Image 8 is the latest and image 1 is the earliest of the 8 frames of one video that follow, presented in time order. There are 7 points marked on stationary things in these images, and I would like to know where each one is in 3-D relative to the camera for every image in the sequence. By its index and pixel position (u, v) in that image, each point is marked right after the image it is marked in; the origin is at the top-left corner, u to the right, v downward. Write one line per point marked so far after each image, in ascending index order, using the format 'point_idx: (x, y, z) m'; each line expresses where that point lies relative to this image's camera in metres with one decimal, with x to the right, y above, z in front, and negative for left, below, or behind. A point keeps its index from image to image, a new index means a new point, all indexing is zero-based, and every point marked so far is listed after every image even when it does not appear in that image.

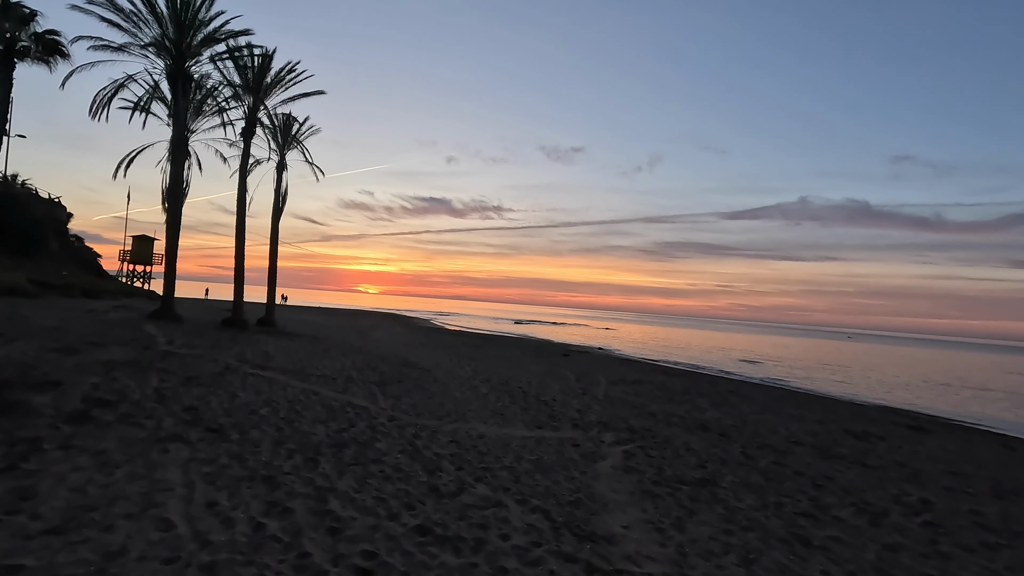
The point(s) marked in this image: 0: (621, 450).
0: (+1.6, -2.4, +8.6) m
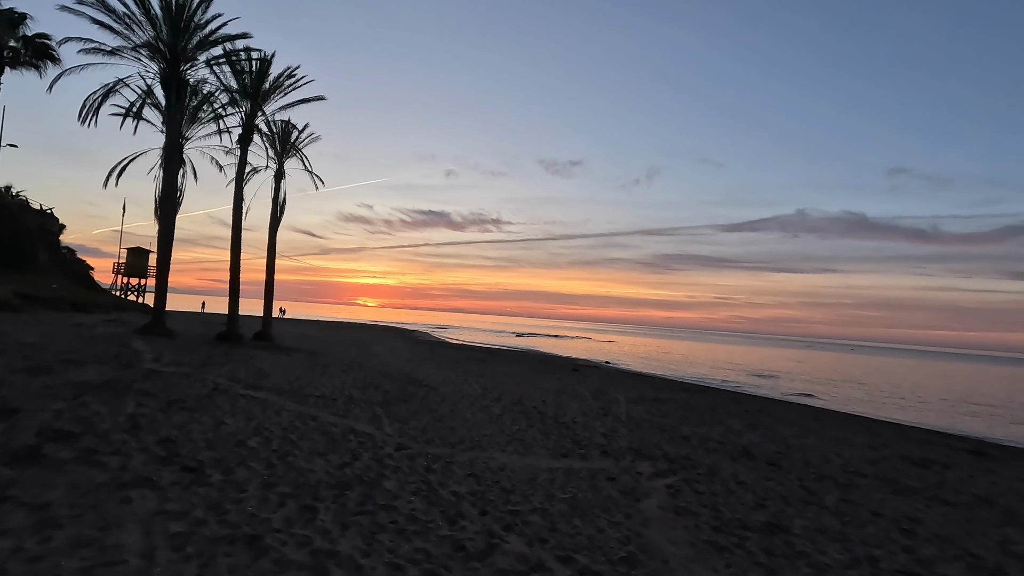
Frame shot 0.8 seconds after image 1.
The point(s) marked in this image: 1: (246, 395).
0: (+2.0, -2.5, +7.5) m
1: (-4.8, -1.9, +10.5) m
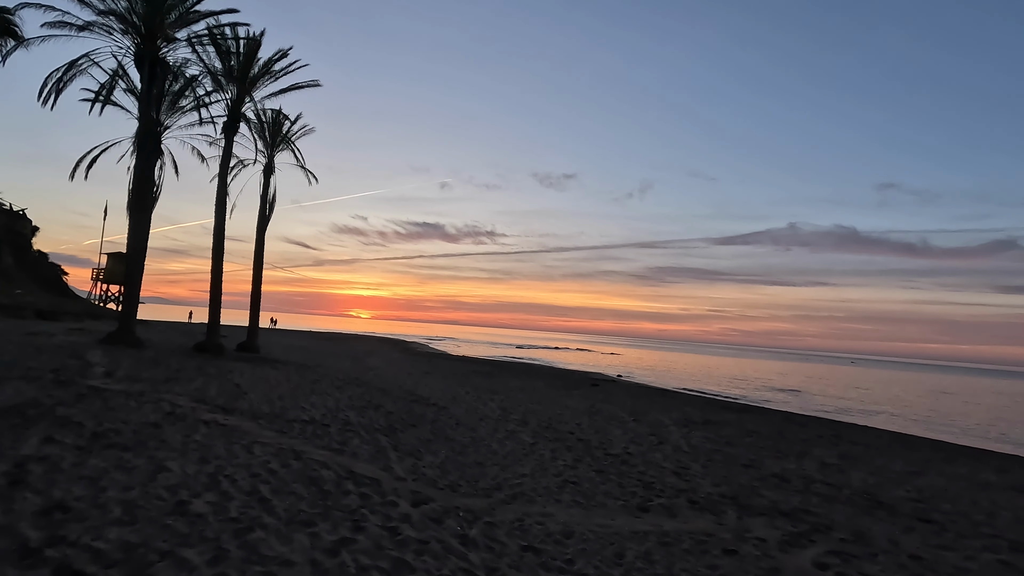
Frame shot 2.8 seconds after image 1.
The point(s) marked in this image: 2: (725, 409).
0: (+2.6, -2.4, +5.1) m
1: (-4.2, -1.8, +8.0) m
2: (+5.9, -3.3, +15.9) m
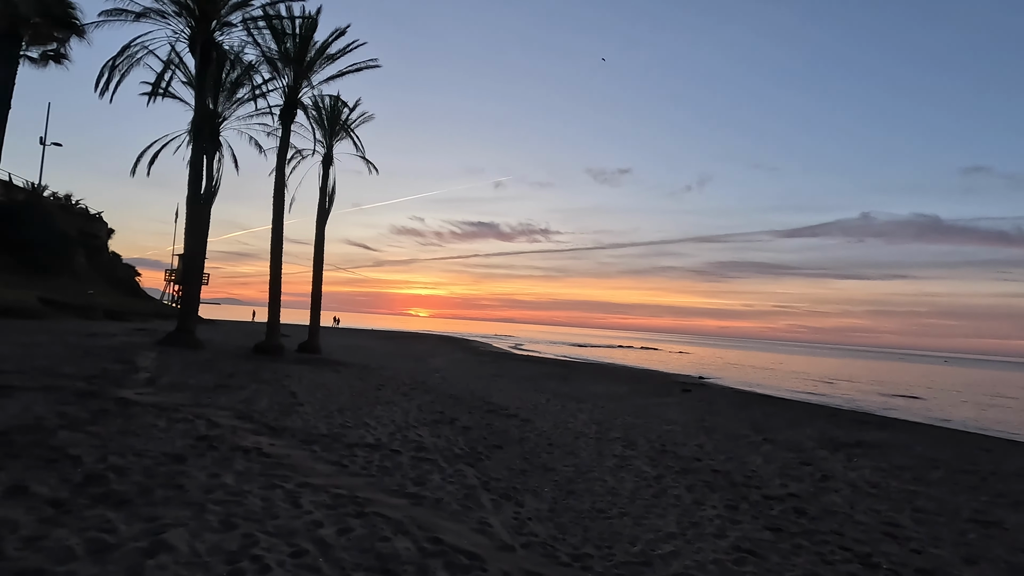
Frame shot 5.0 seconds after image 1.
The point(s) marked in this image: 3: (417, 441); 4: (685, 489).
0: (+3.7, -2.2, +2.6) m
1: (-2.8, -1.7, +6.2) m
2: (+8.0, -3.0, +13.1) m
3: (-1.4, -2.2, +8.4) m
4: (+2.0, -2.4, +6.7) m
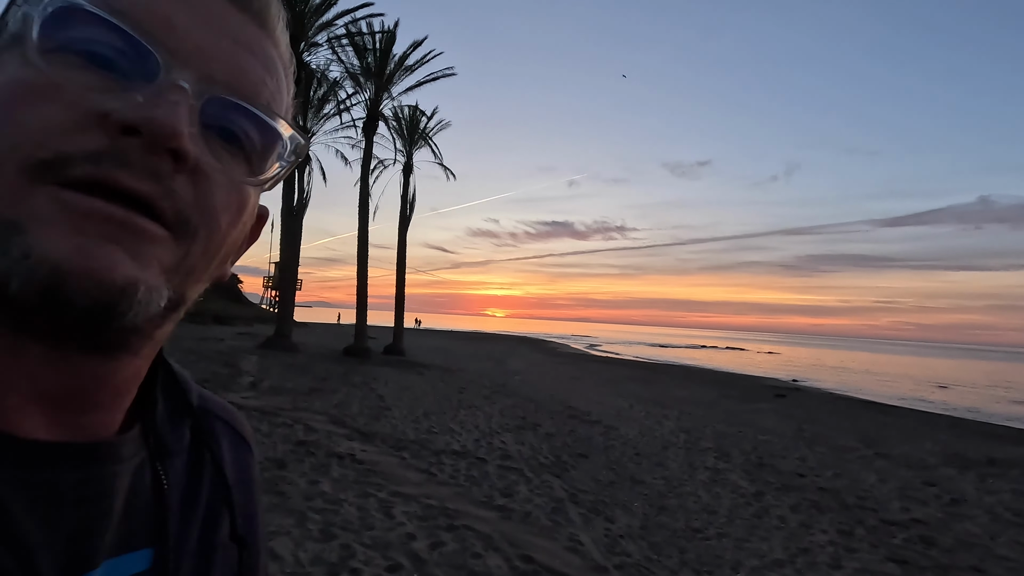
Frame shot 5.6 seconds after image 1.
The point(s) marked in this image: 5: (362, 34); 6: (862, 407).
0: (+4.1, -2.3, +2.0) m
1: (-1.8, -1.9, +6.4) m
2: (+9.7, -3.0, +11.8) m
3: (-0.2, -2.3, +8.4) m
4: (+3.0, -2.4, +6.3) m
5: (-4.9, +8.3, +19.1) m
6: (+9.4, -3.2, +15.7) m
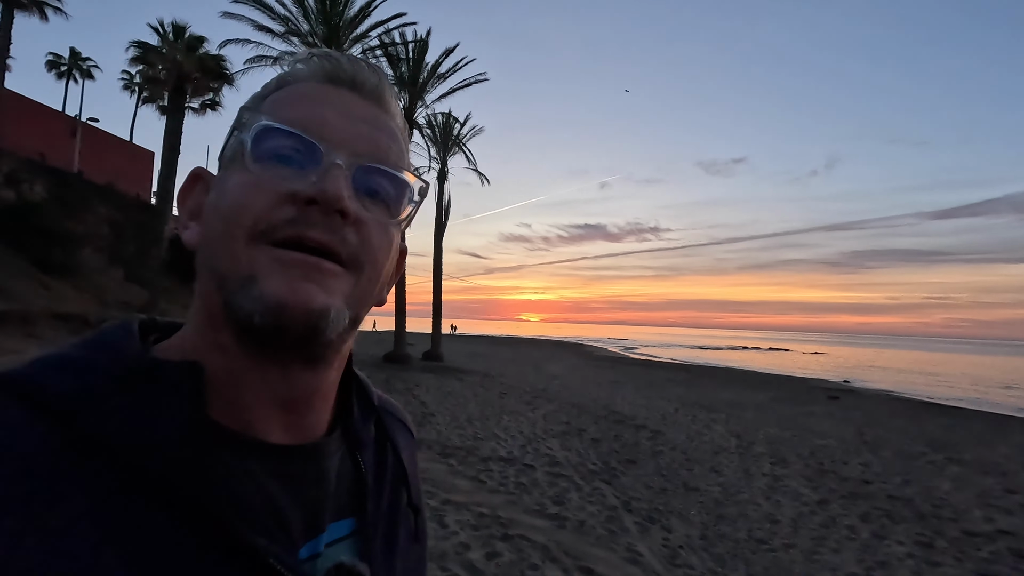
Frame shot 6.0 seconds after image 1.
0: (+4.4, -2.2, +1.6) m
1: (-1.3, -1.9, +6.4) m
2: (+10.6, -2.8, +11.1) m
3: (+0.5, -2.4, +8.2) m
4: (+3.6, -2.4, +6.0) m
5: (-3.9, +8.1, +19.3) m
6: (+10.5, -3.1, +14.9) m
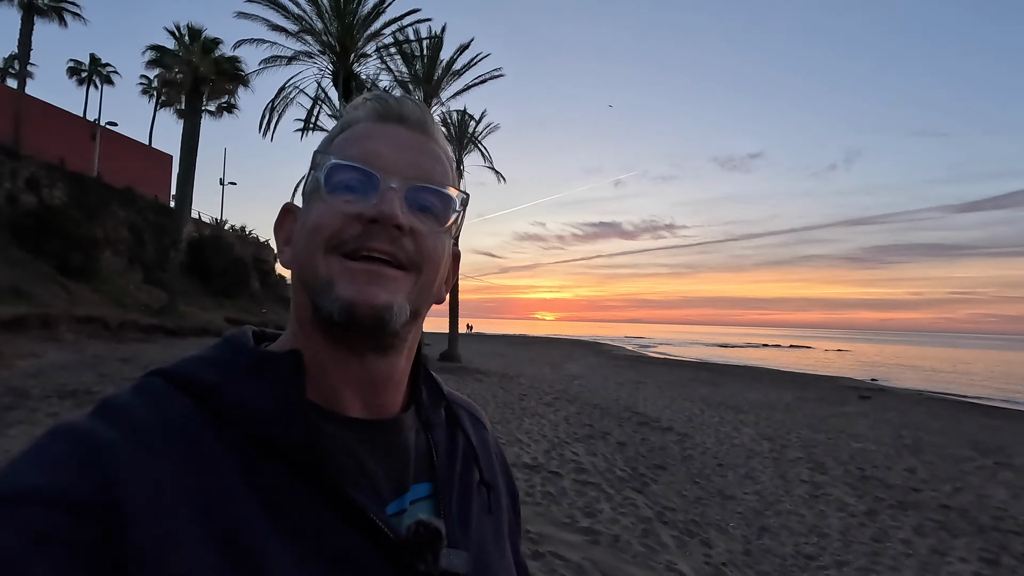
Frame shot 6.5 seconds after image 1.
0: (+4.6, -2.1, +1.2) m
1: (-1.0, -1.9, +6.1) m
2: (+11.0, -2.7, +10.5) m
3: (+0.9, -2.3, +7.9) m
4: (+3.8, -2.4, +5.6) m
5: (-3.3, +8.1, +19.0) m
6: (+11.1, -3.0, +14.3) m
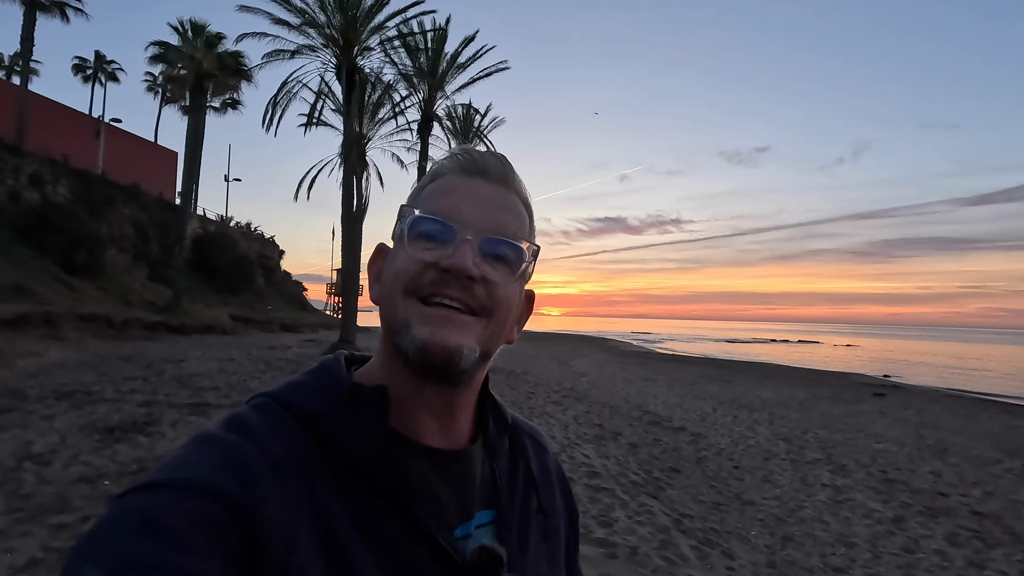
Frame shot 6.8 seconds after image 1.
0: (+4.6, -2.1, +0.9) m
1: (-0.9, -1.9, +5.8) m
2: (+11.1, -2.6, +10.1) m
3: (+1.0, -2.3, +7.6) m
4: (+3.9, -2.3, +5.3) m
5: (-3.1, +8.2, +18.7) m
6: (+11.2, -2.8, +14.0) m
